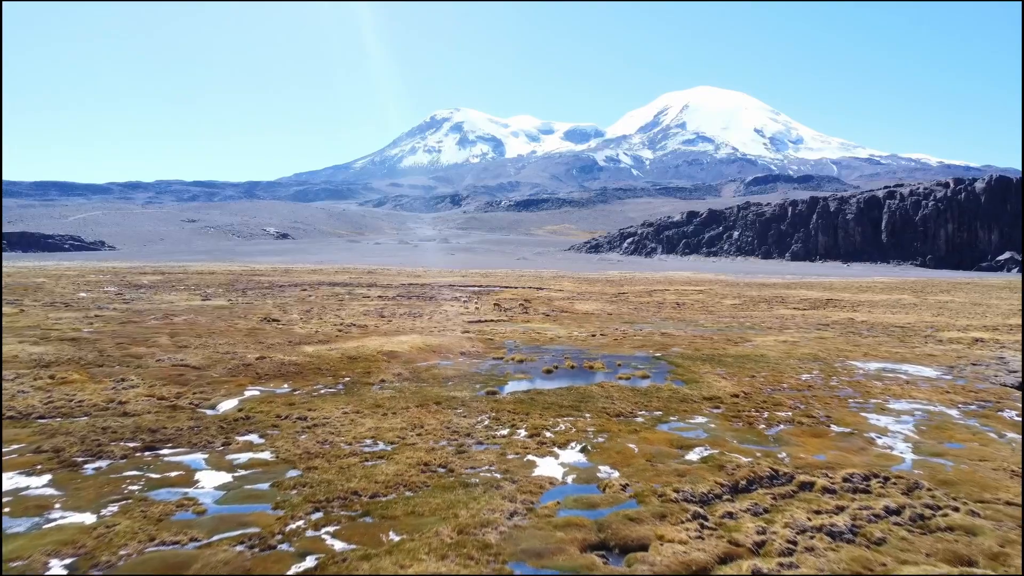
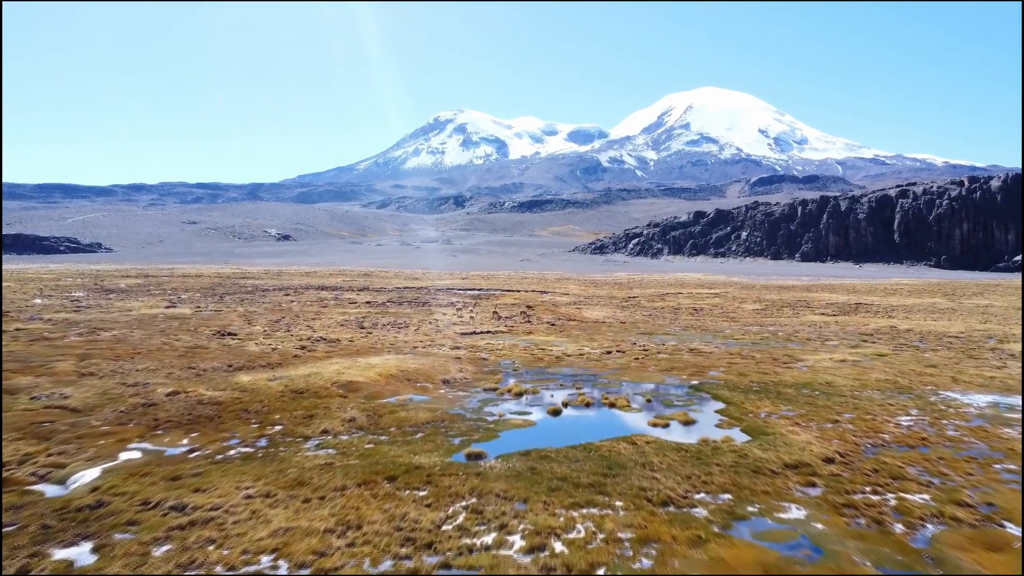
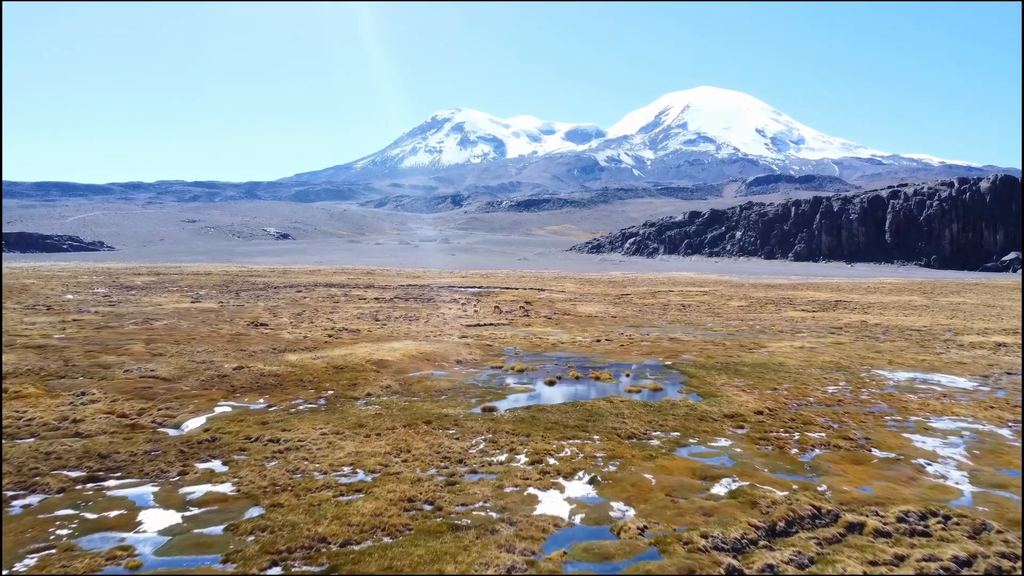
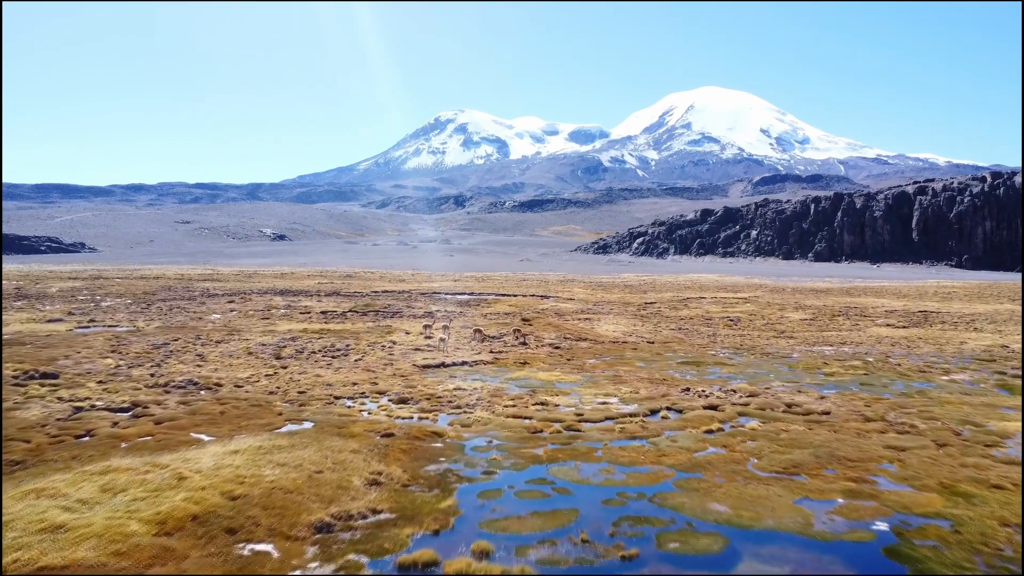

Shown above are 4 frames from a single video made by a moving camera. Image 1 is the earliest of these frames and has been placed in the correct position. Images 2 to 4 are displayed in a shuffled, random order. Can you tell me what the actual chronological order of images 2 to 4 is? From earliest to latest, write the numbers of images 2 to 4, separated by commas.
3, 2, 4
